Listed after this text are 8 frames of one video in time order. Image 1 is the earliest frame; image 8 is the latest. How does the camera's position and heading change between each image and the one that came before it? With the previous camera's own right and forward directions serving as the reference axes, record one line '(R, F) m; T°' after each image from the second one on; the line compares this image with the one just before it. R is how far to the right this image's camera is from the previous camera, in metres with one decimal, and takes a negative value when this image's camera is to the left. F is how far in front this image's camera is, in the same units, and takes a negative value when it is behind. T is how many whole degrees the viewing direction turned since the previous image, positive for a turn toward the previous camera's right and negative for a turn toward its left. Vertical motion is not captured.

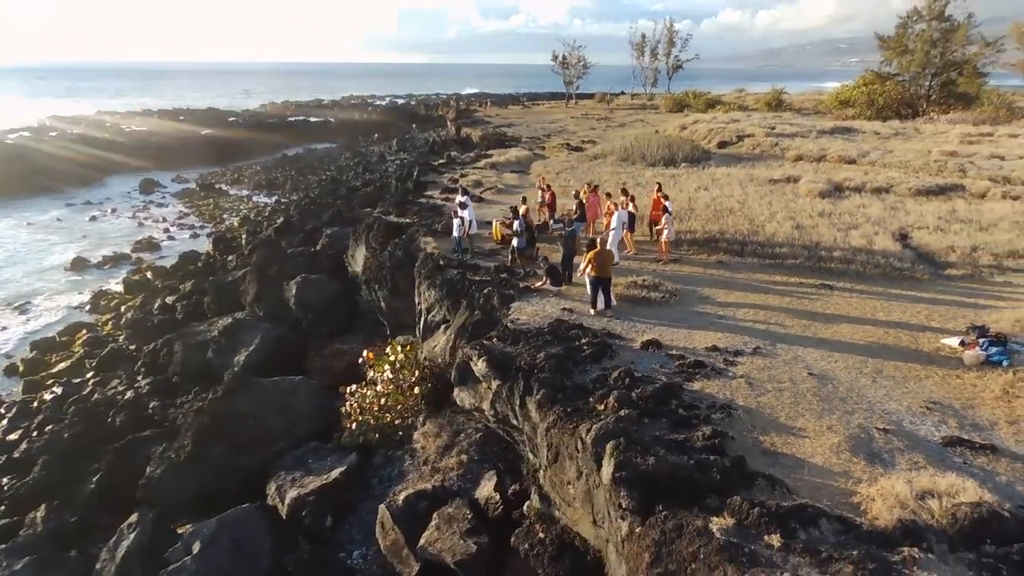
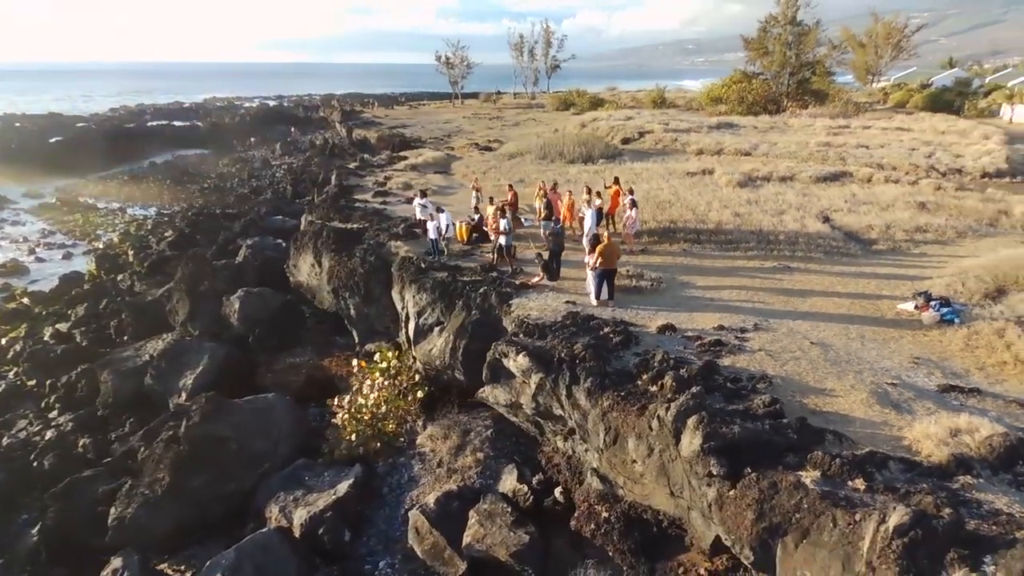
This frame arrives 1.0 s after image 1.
(-3.0, -0.1) m; +11°
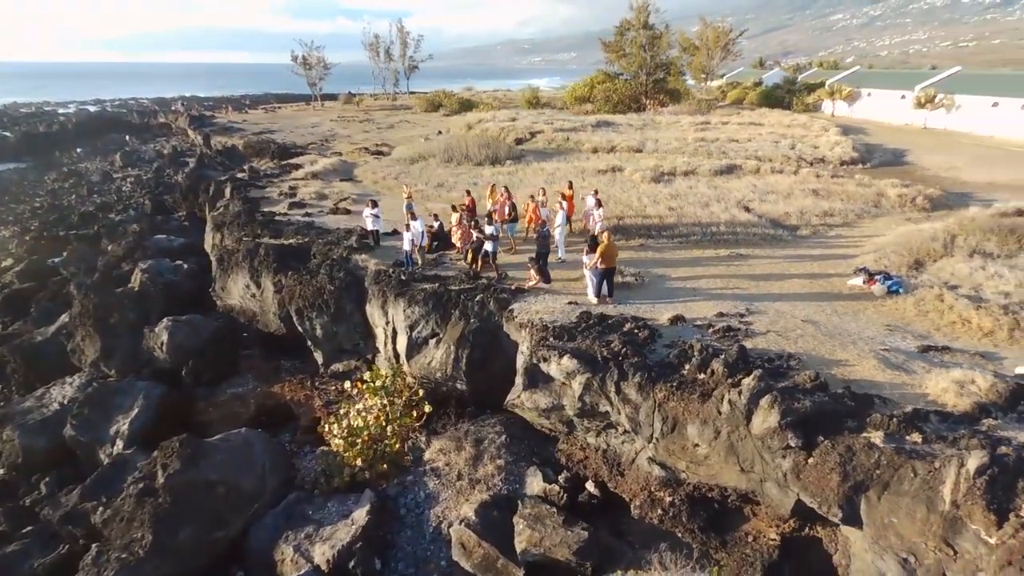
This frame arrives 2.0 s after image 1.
(-3.6, +0.2) m; +13°
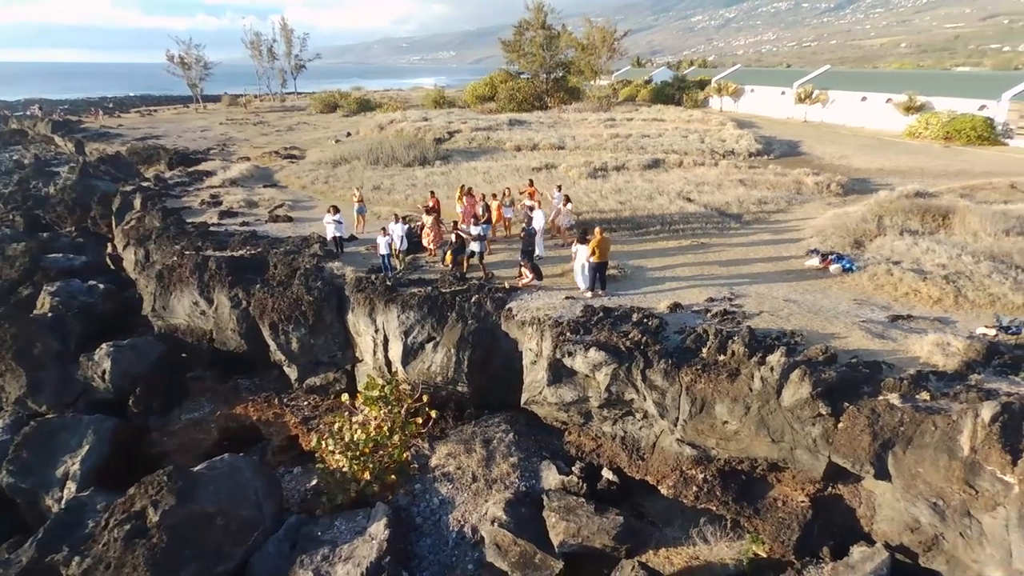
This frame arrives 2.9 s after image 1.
(-2.7, +0.1) m; +10°
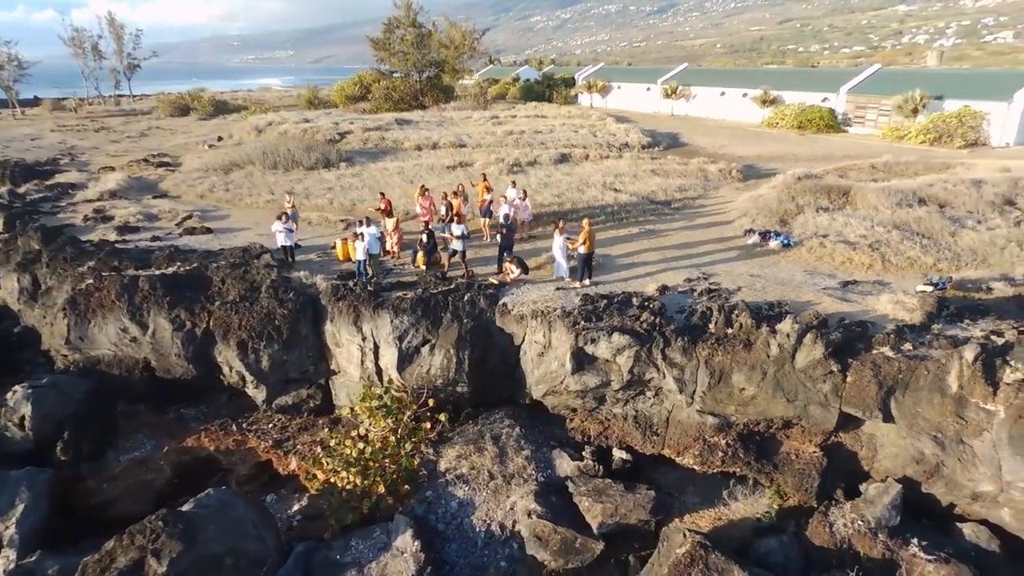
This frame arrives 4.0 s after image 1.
(-3.4, +0.3) m; +12°
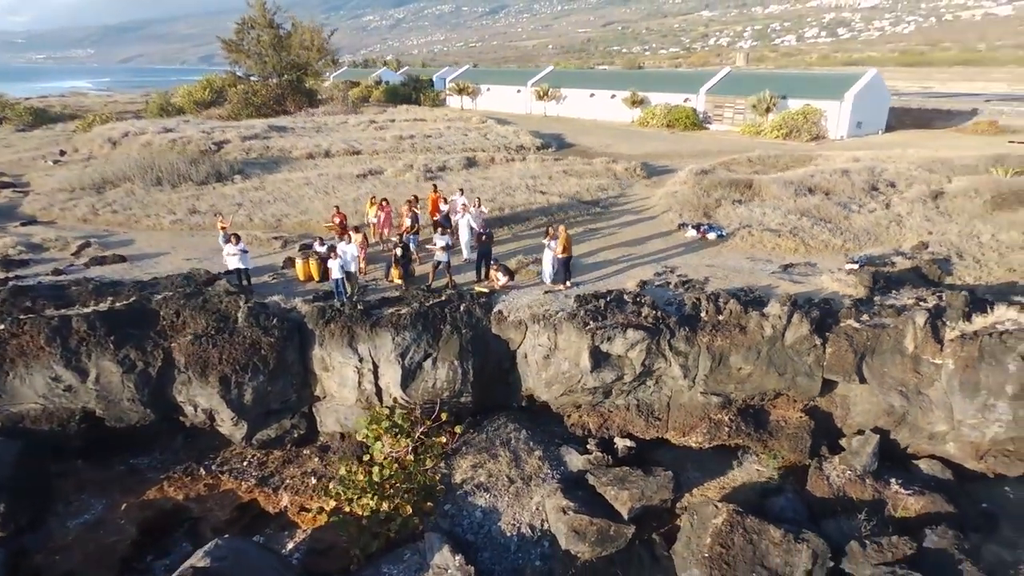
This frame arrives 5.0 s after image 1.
(-3.6, 0.0) m; +13°
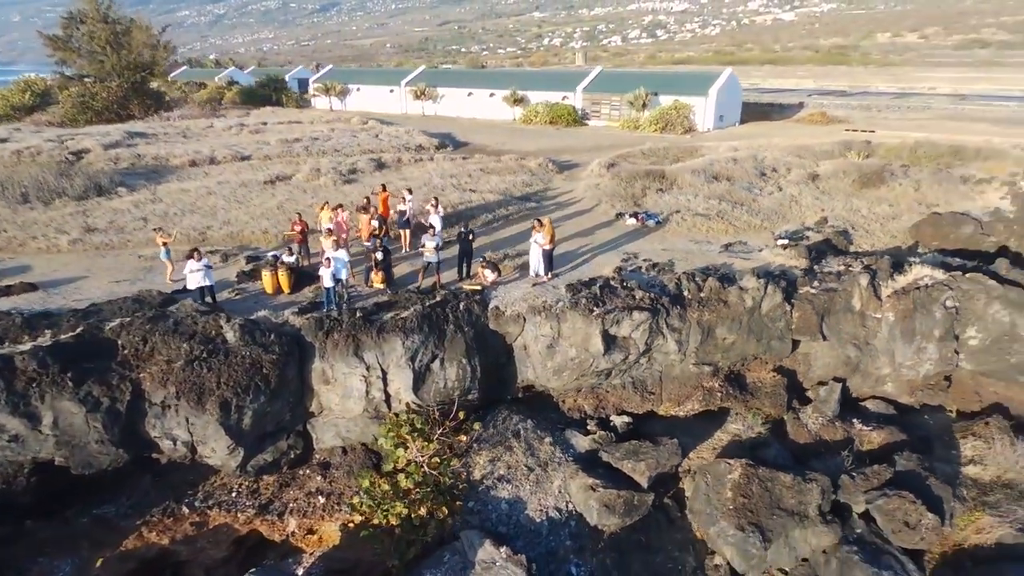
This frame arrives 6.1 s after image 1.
(-3.7, 0.0) m; +13°
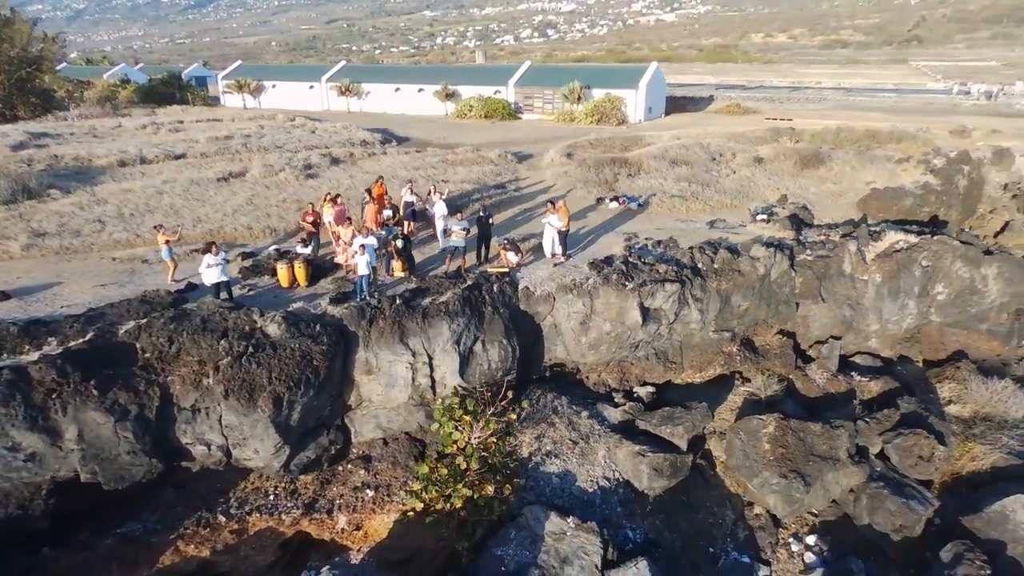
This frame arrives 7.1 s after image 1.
(-3.4, 0.0) m; +9°
